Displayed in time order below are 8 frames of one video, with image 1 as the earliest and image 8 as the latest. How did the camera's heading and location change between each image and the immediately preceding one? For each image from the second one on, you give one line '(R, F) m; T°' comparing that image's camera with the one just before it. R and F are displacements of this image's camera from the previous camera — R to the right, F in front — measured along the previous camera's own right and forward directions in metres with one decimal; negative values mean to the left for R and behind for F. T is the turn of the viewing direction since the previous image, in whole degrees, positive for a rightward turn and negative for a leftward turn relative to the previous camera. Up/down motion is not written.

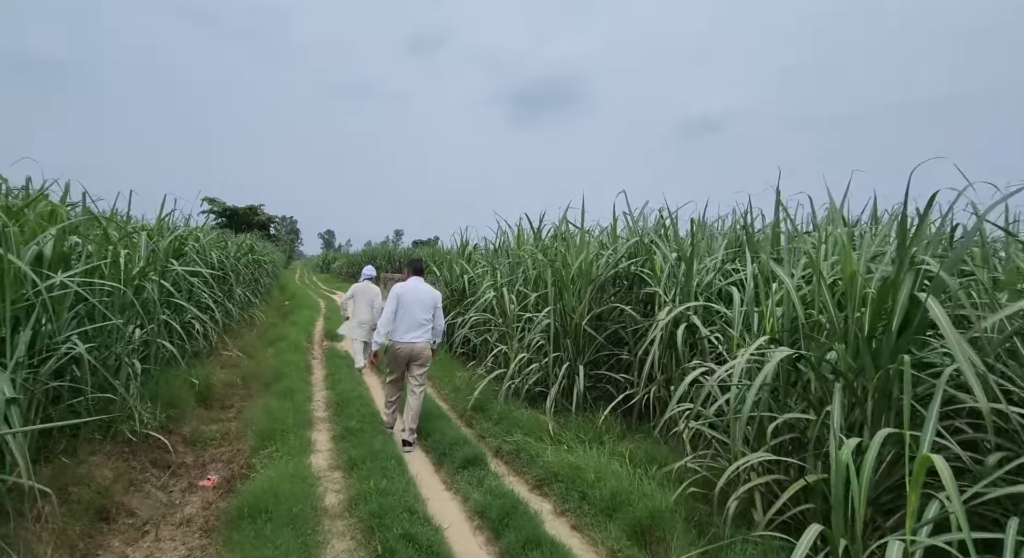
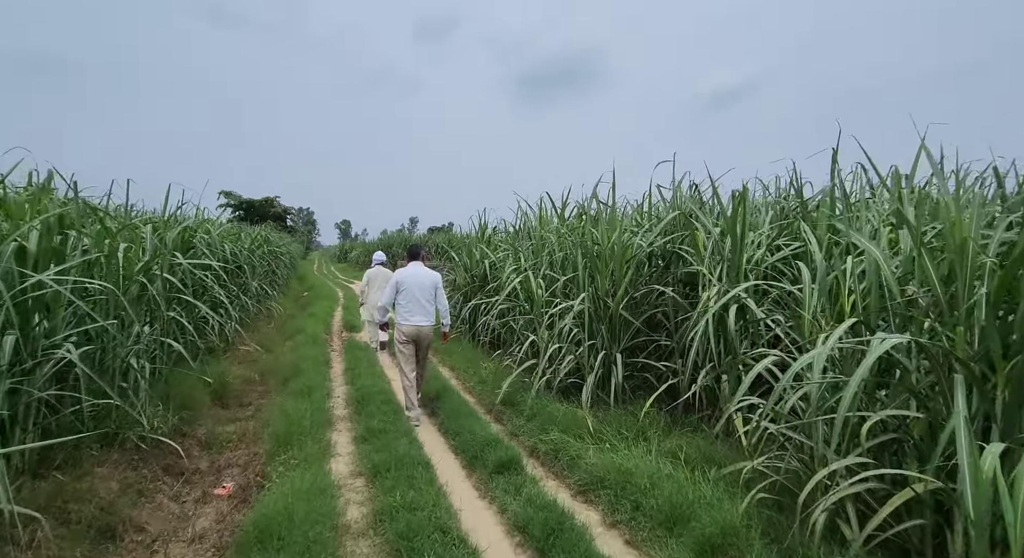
(-0.1, +0.3) m; -2°
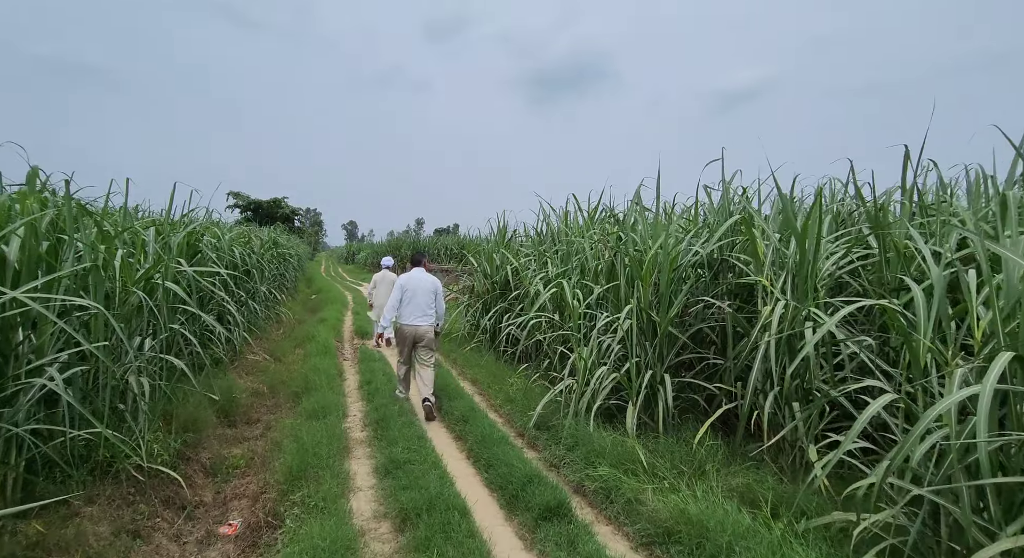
(-0.2, +0.4) m; -1°
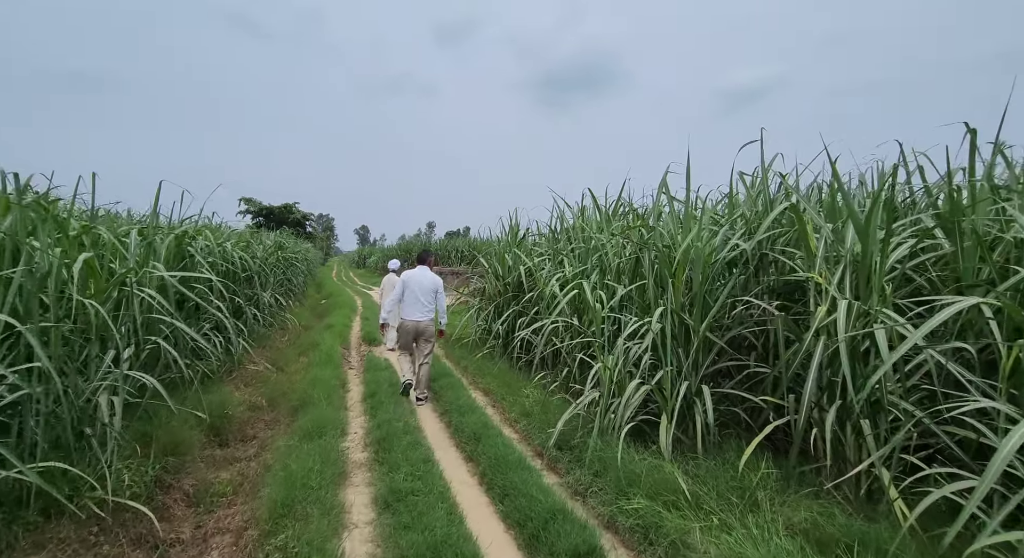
(0.0, +0.4) m; -1°
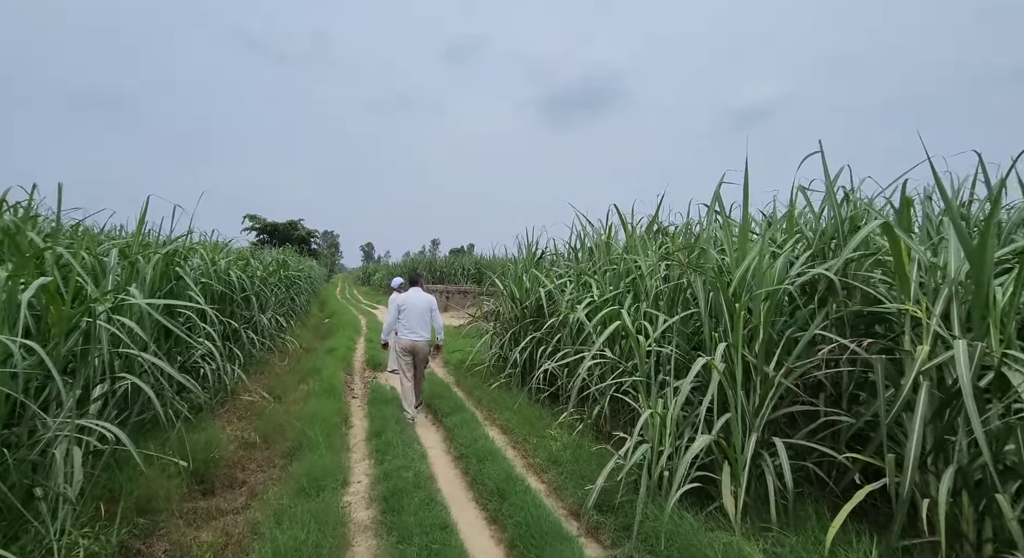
(-0.2, +0.5) m; 0°
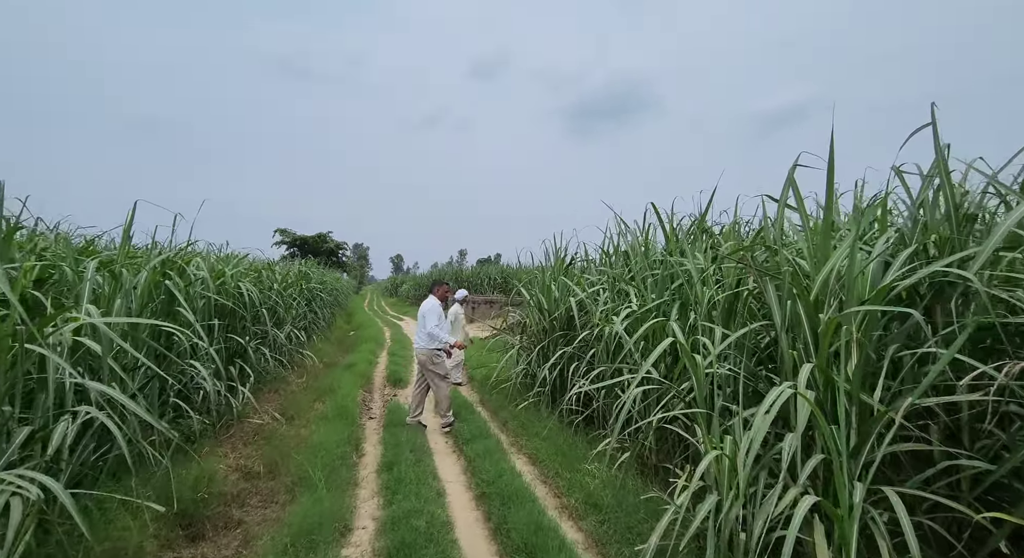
(0.0, +0.5) m; -3°
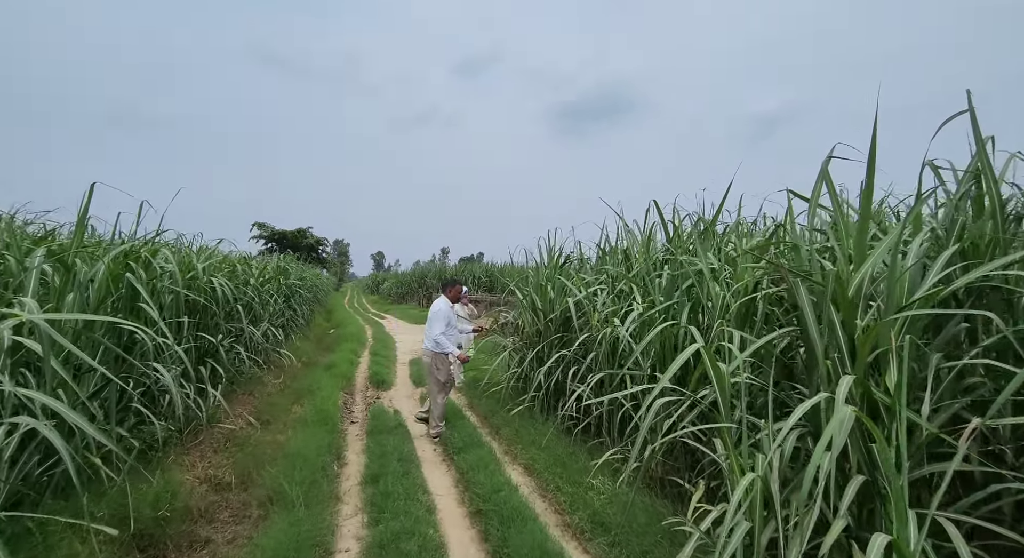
(-0.1, +0.3) m; +2°
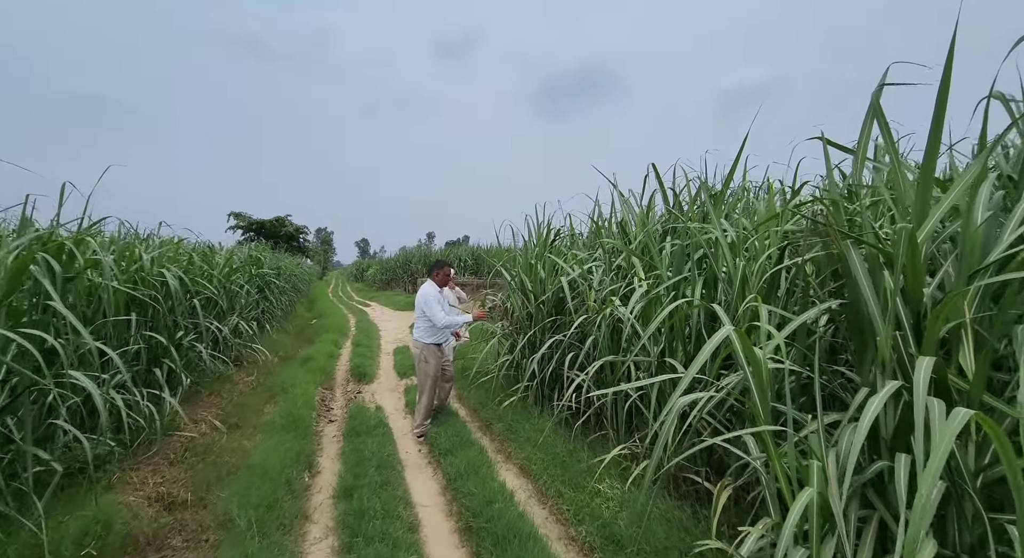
(0.0, +0.5) m; +1°
